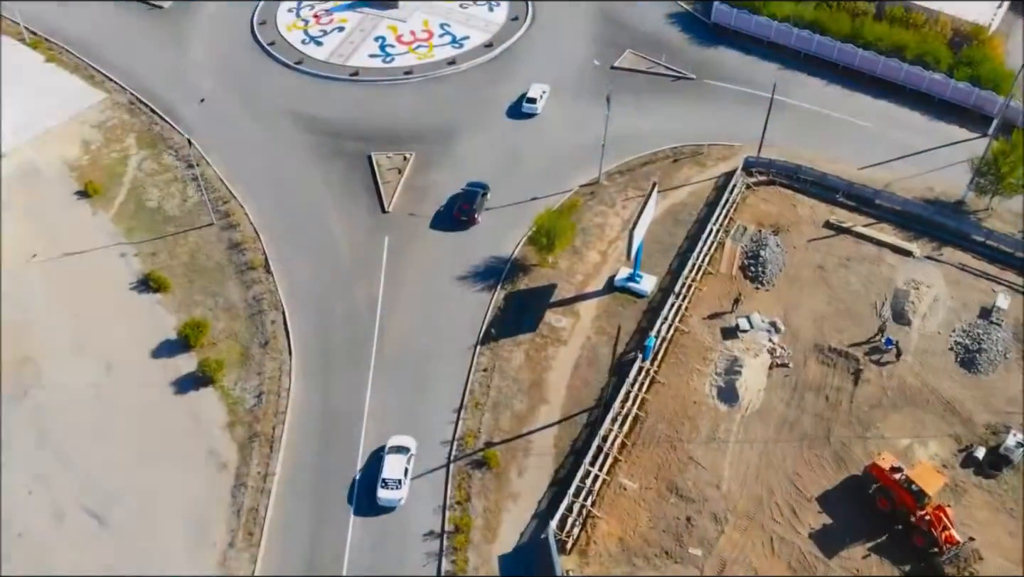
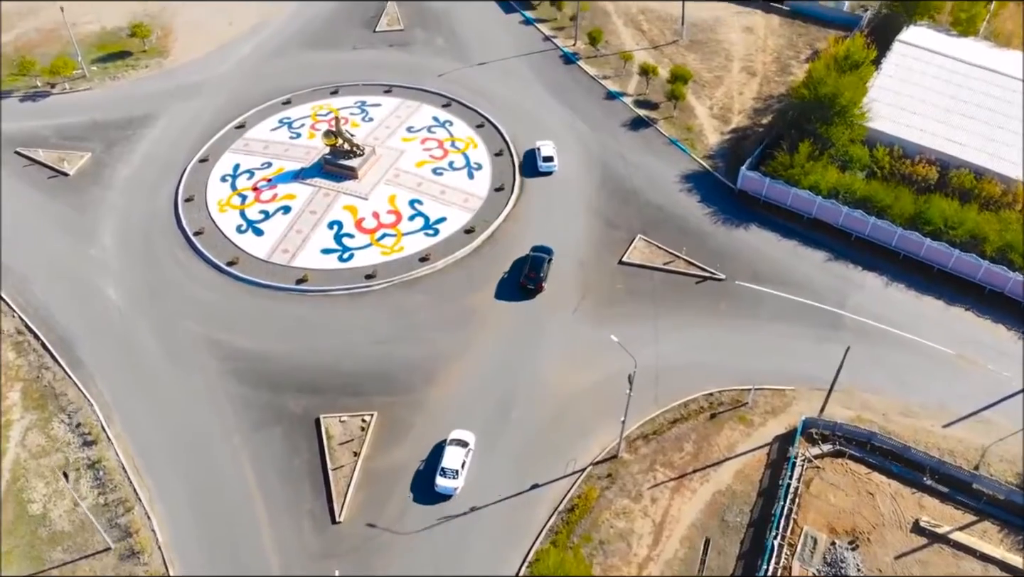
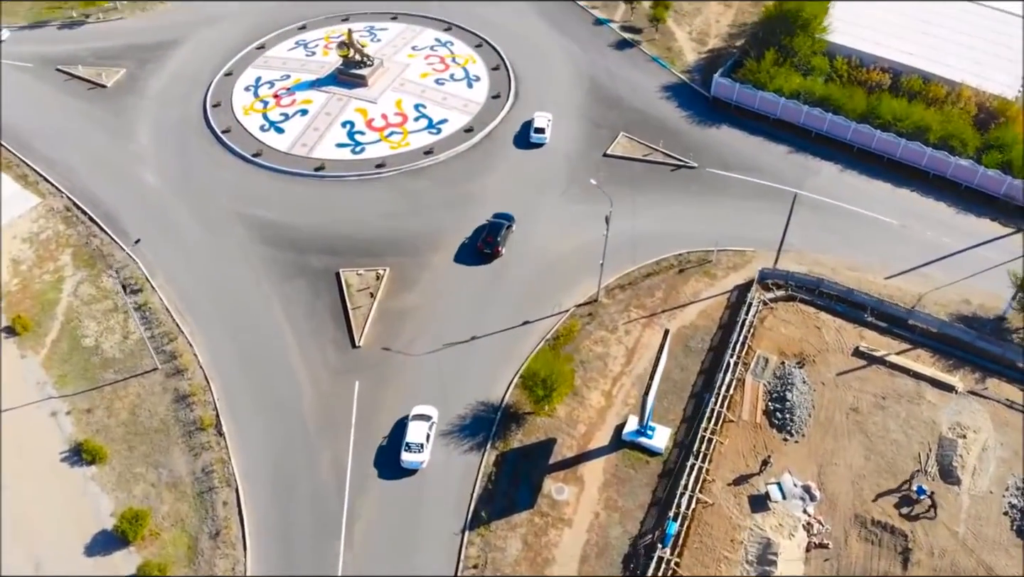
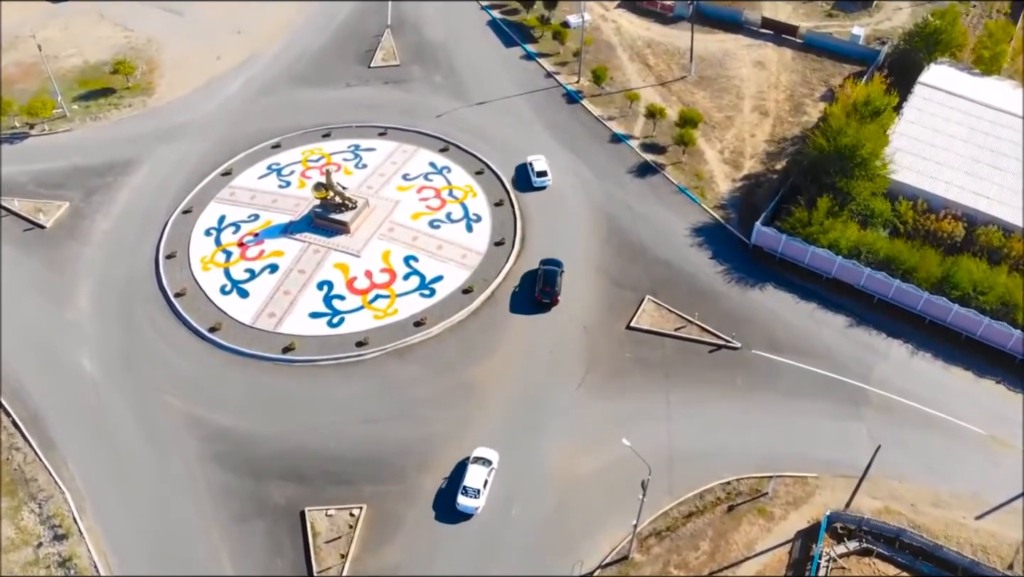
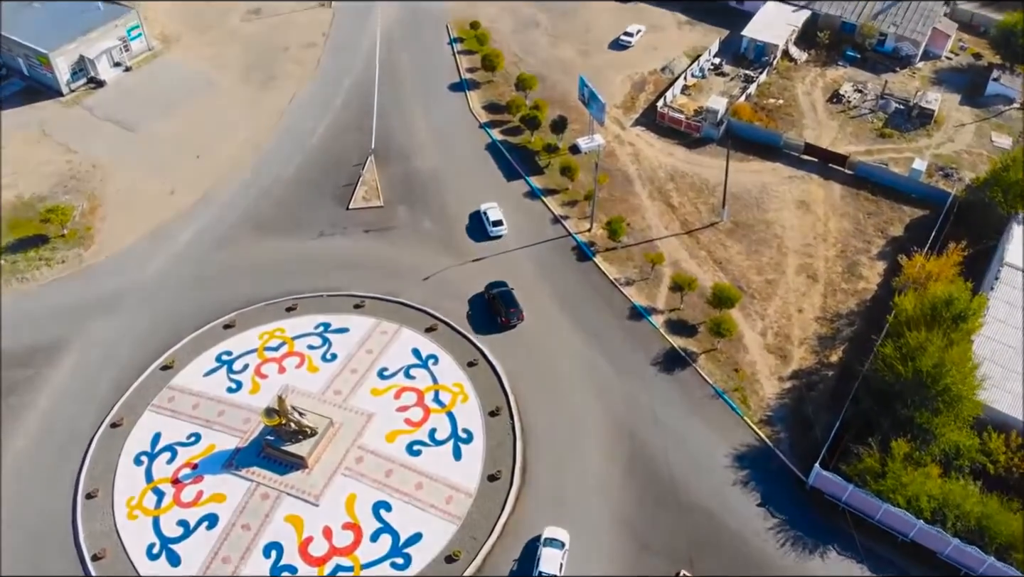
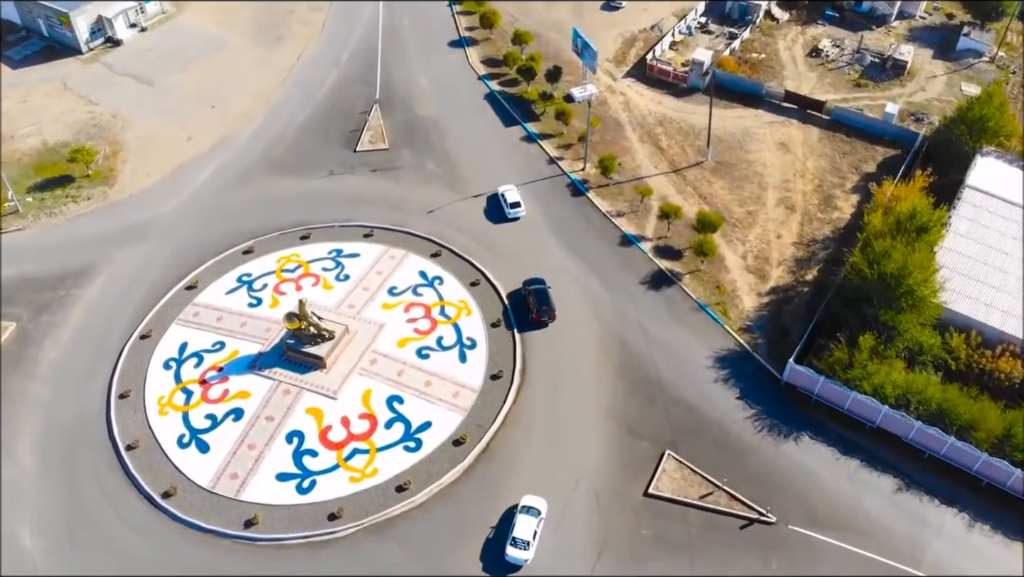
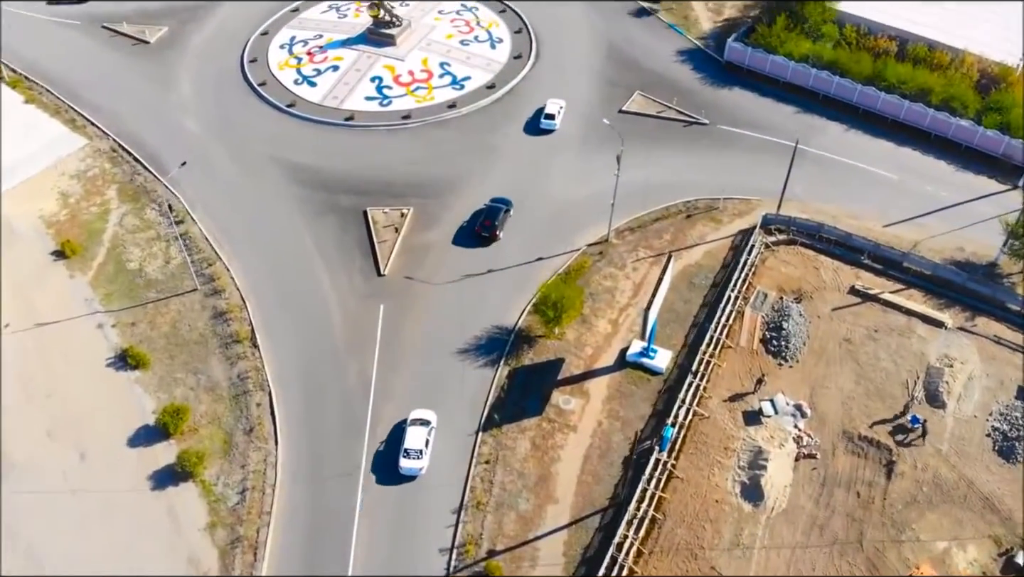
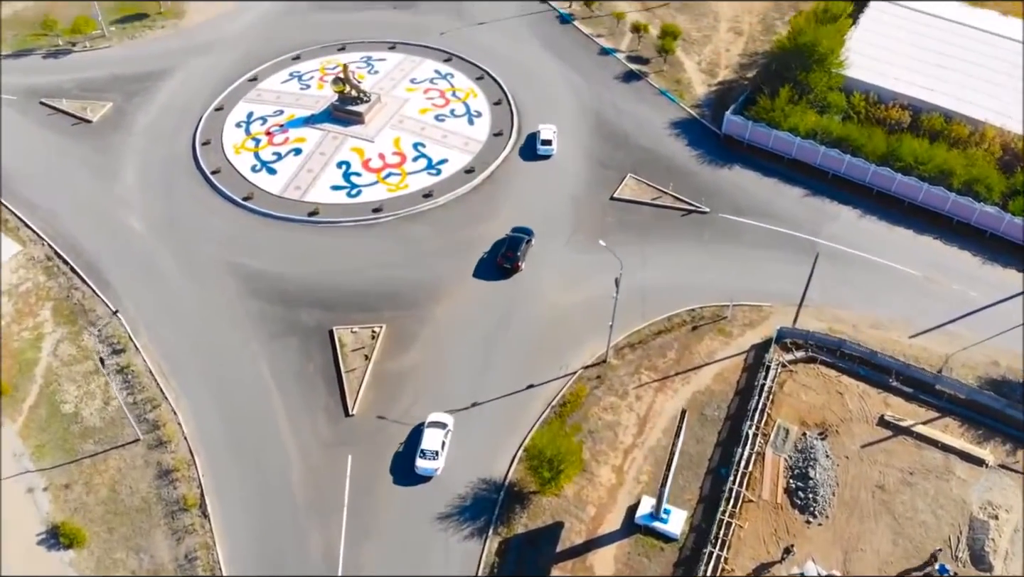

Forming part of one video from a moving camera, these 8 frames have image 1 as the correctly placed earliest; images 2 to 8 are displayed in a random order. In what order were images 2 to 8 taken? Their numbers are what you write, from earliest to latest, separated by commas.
7, 3, 8, 2, 4, 6, 5
